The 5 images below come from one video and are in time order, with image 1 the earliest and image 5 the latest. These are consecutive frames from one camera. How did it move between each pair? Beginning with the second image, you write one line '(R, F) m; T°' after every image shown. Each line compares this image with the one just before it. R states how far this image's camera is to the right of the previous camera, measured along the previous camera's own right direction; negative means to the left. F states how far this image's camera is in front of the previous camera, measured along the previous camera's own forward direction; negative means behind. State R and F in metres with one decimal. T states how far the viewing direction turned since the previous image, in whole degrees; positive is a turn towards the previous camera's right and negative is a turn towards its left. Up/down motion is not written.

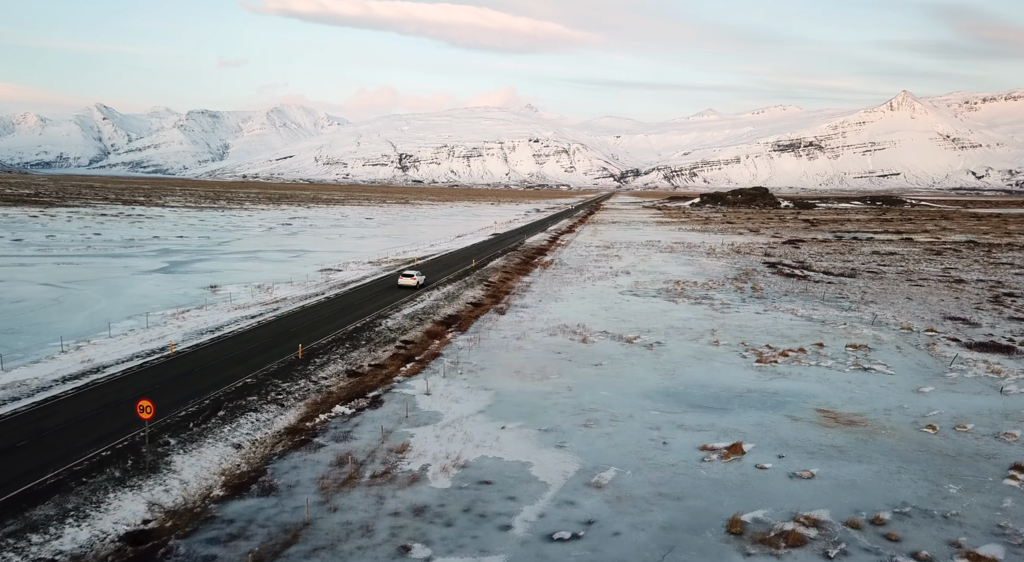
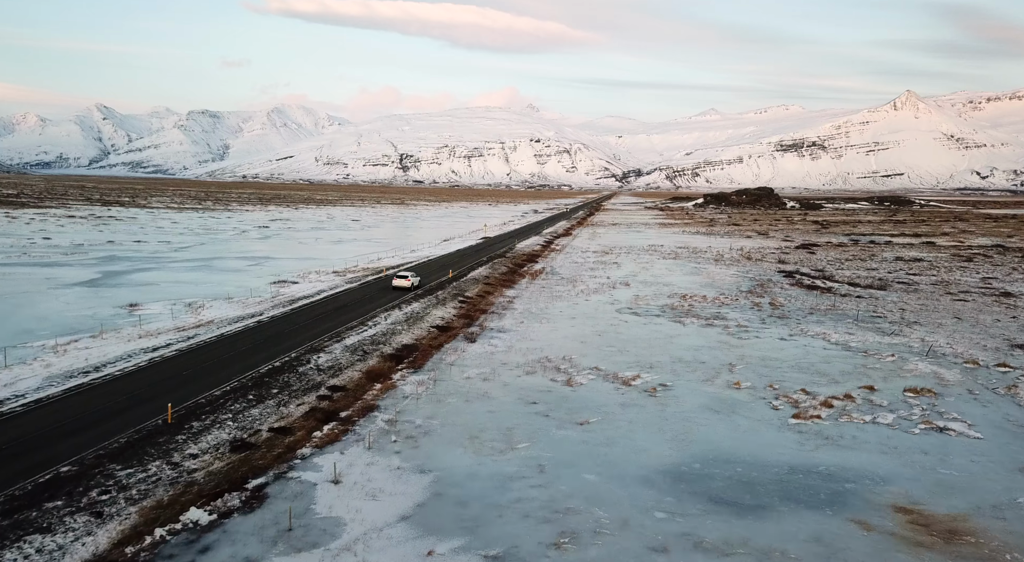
(+1.2, +6.2) m; 0°
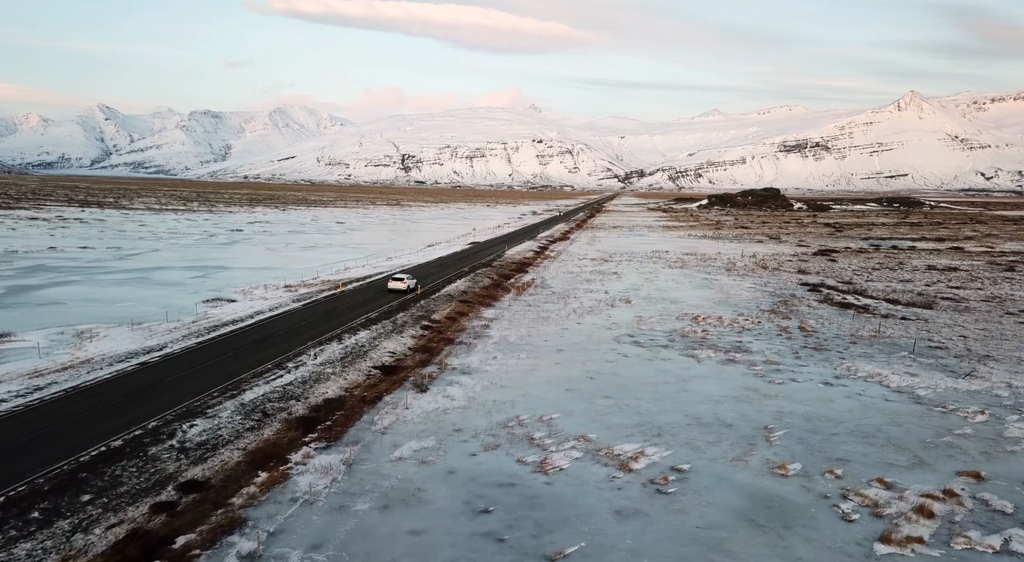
(+1.2, +6.7) m; 0°
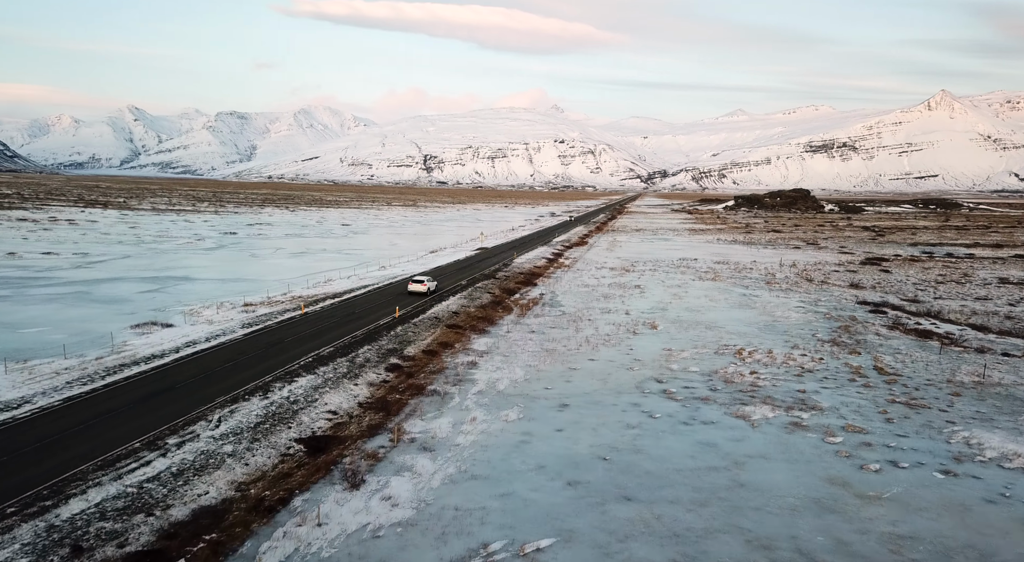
(+1.0, +6.8) m; -2°
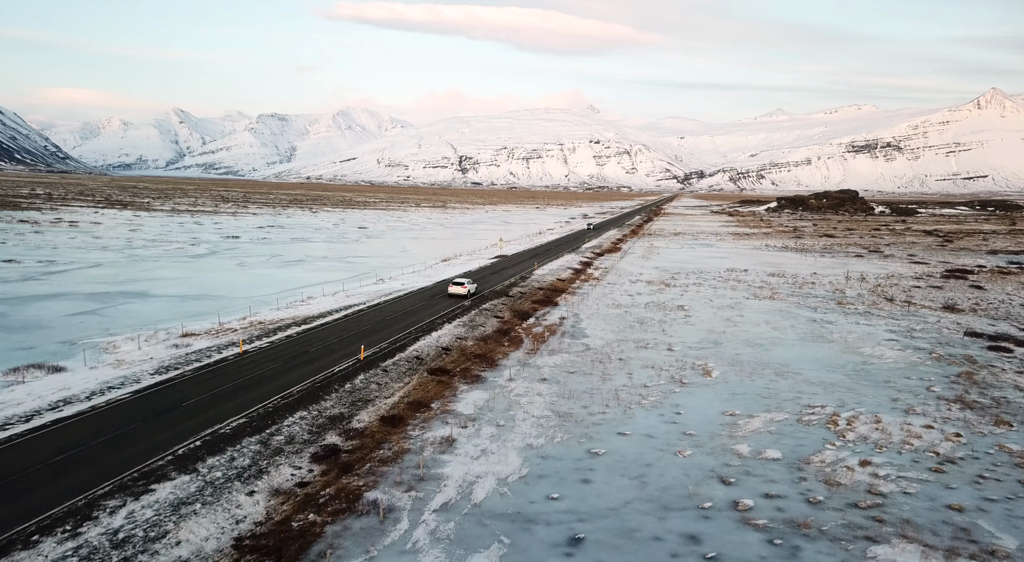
(+1.0, +7.8) m; -3°
